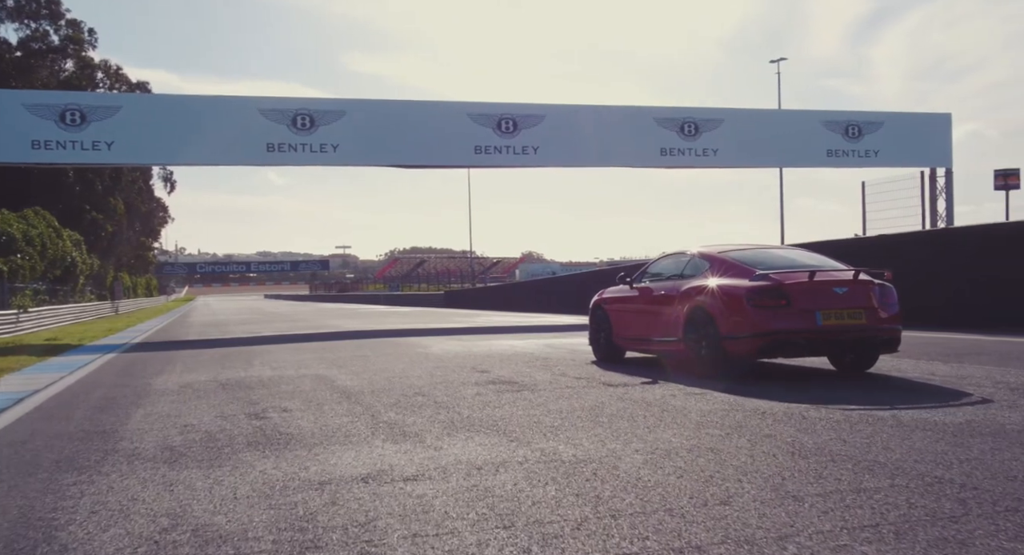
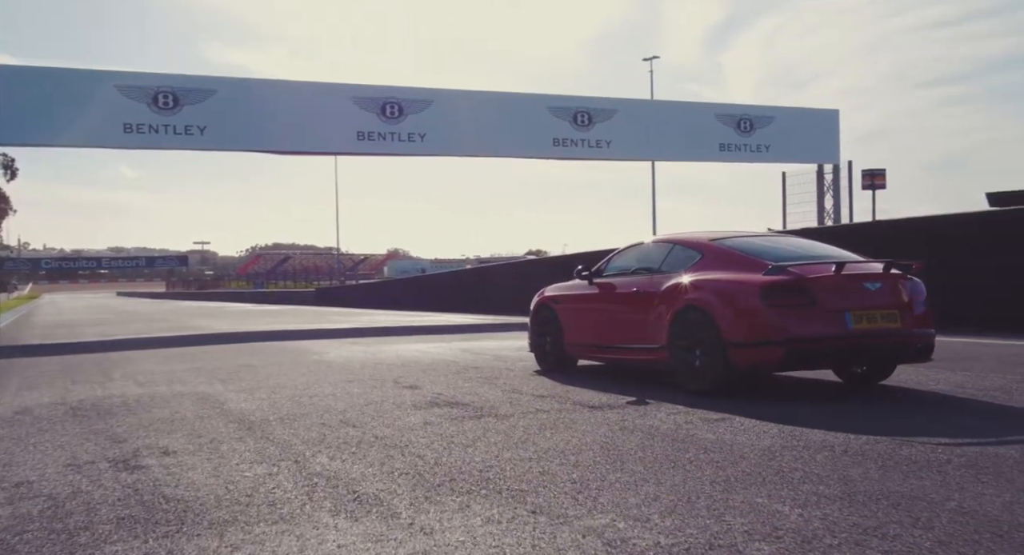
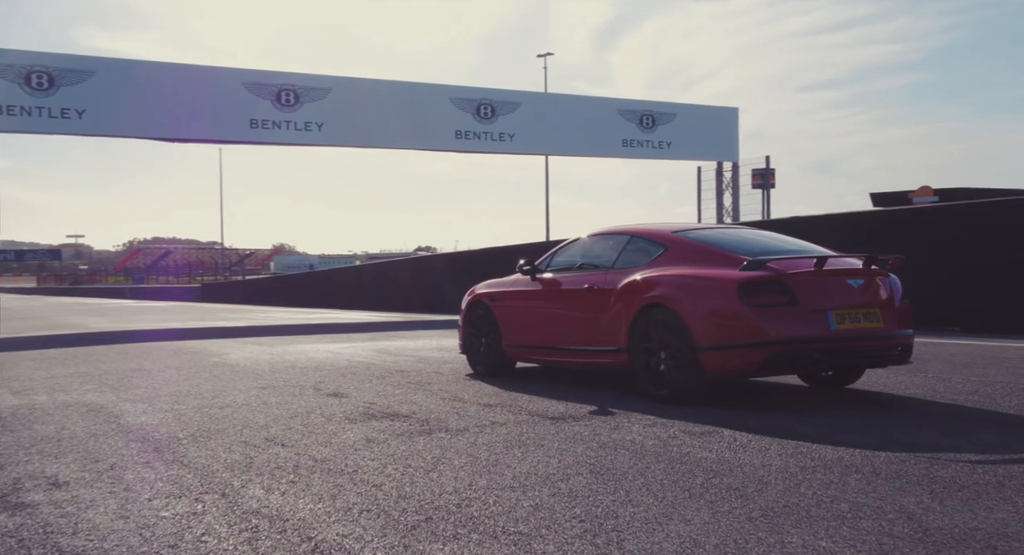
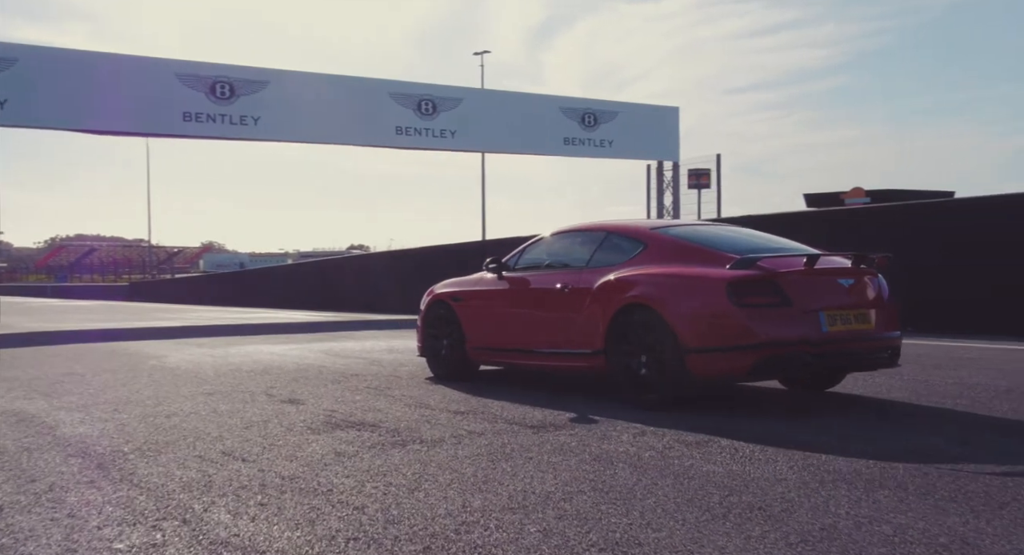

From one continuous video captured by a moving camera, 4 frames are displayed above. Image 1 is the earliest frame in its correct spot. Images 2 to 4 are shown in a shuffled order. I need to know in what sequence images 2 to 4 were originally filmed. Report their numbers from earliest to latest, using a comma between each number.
2, 3, 4
